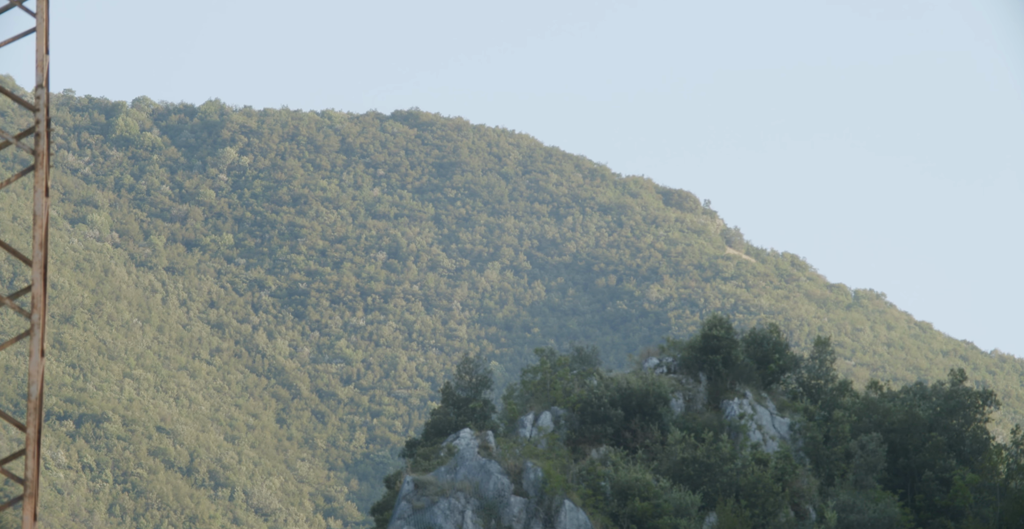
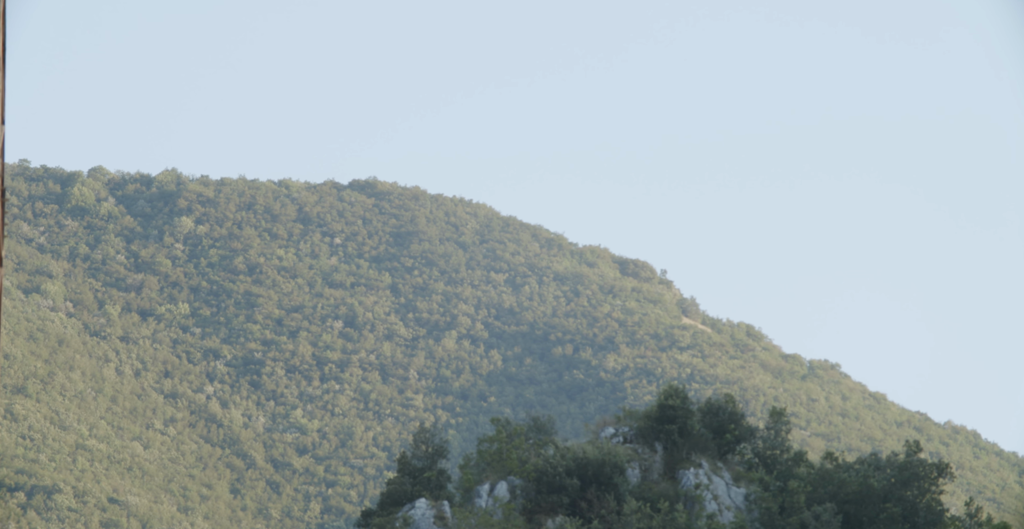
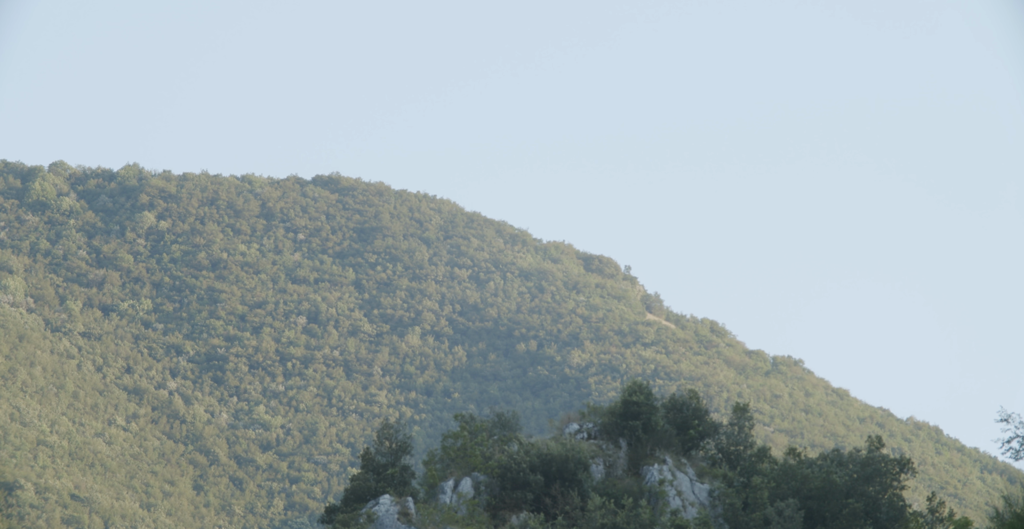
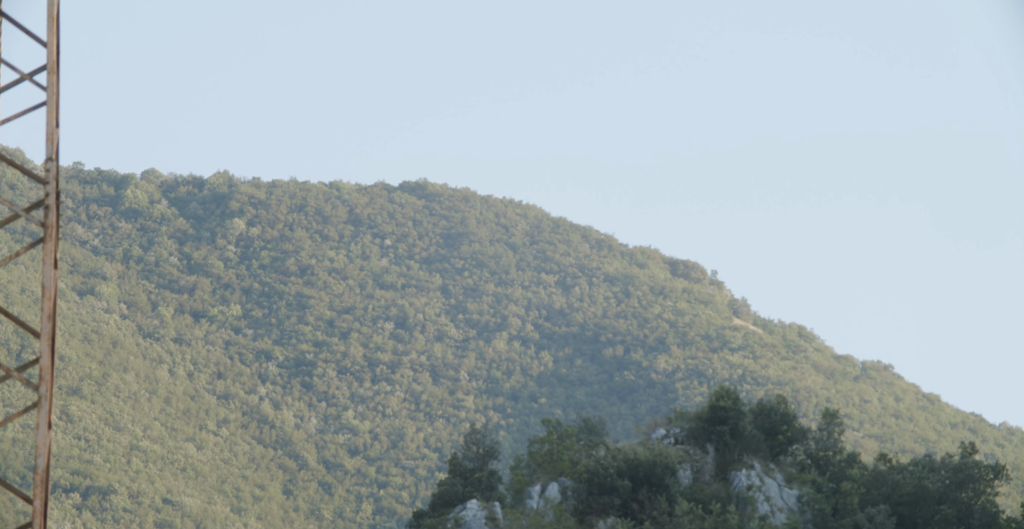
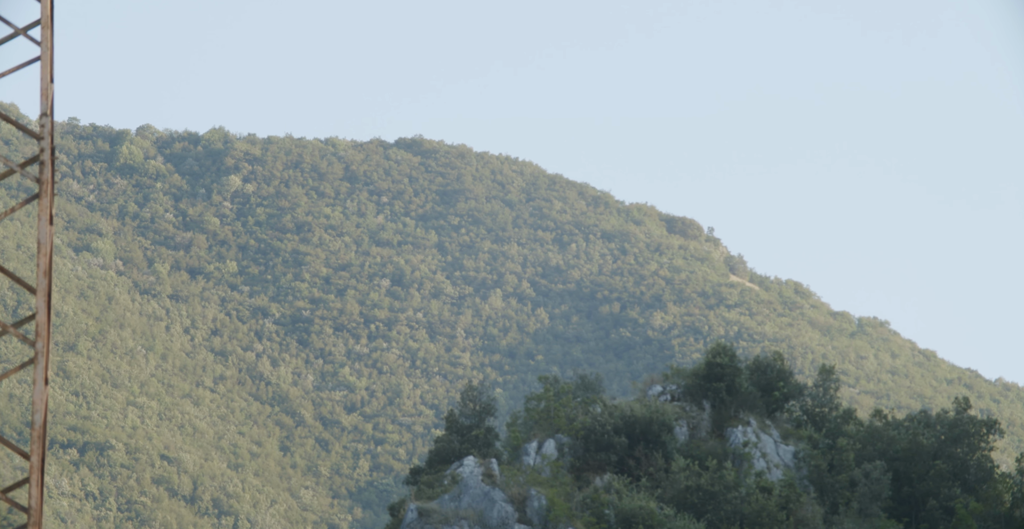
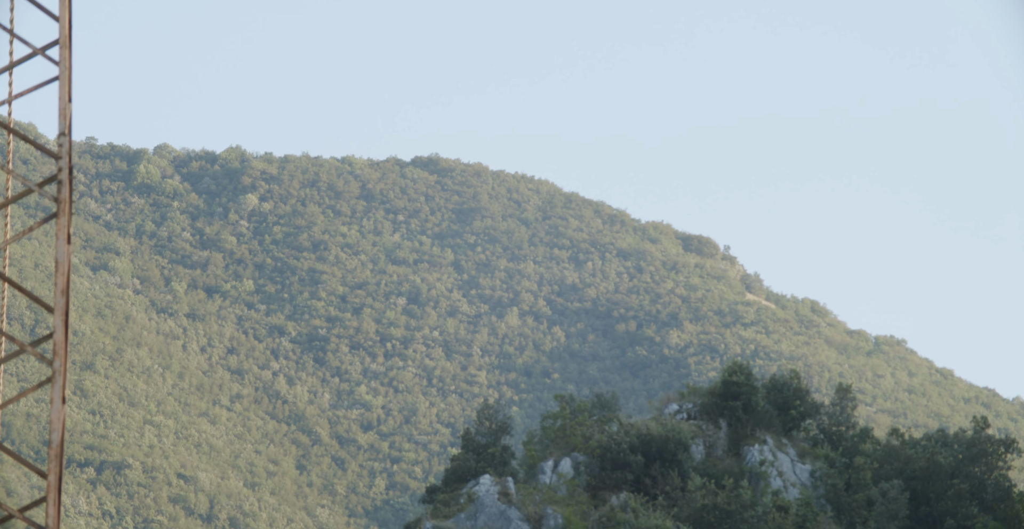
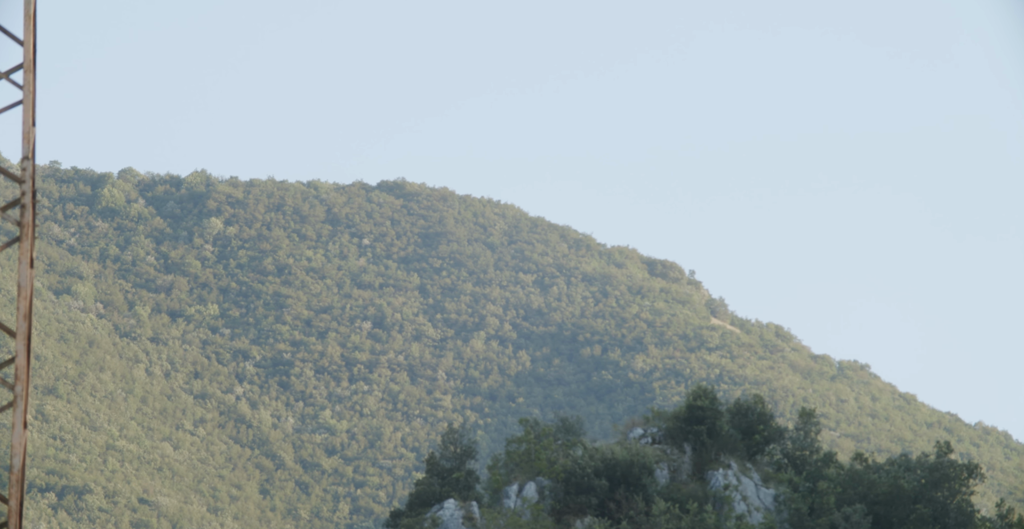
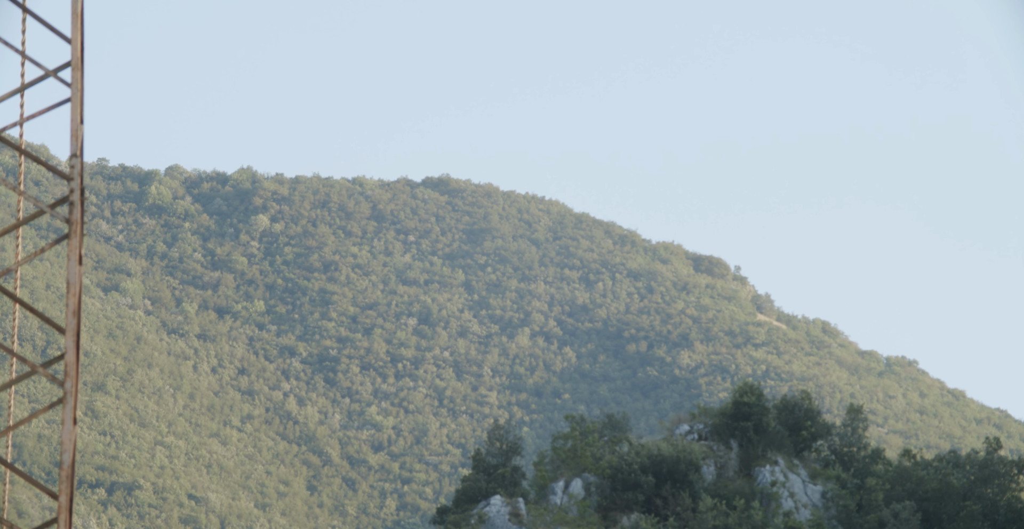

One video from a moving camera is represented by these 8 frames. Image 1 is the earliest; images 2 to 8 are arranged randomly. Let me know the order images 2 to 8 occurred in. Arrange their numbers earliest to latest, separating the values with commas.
5, 6, 8, 4, 7, 2, 3
